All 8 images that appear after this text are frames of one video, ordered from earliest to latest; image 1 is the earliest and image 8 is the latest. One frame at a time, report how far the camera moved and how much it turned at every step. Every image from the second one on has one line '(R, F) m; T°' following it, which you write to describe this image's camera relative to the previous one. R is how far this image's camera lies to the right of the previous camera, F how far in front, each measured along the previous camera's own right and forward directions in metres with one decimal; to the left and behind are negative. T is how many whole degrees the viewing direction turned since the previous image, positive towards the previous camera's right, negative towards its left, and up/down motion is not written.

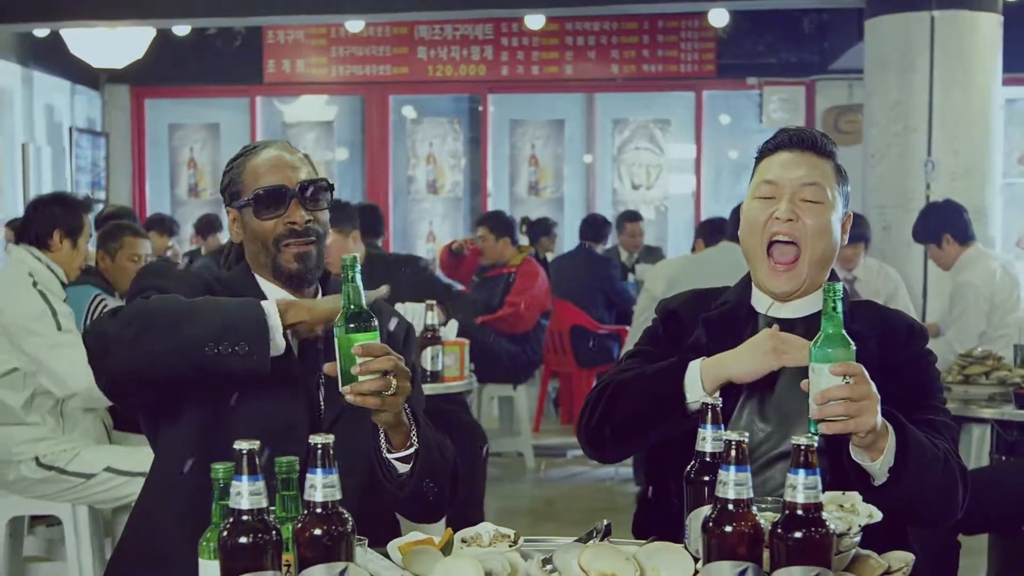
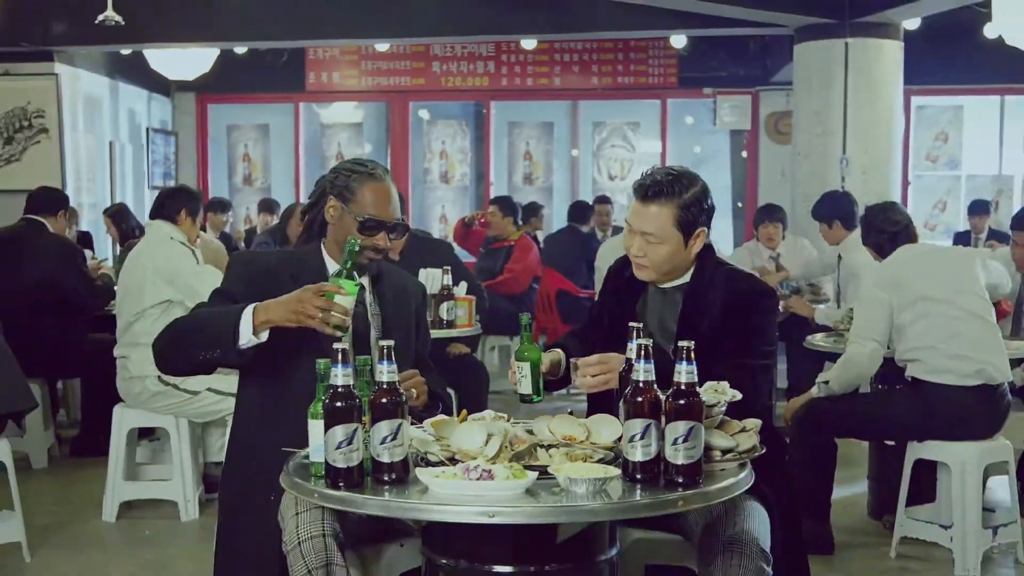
(0.0, -1.4) m; 0°
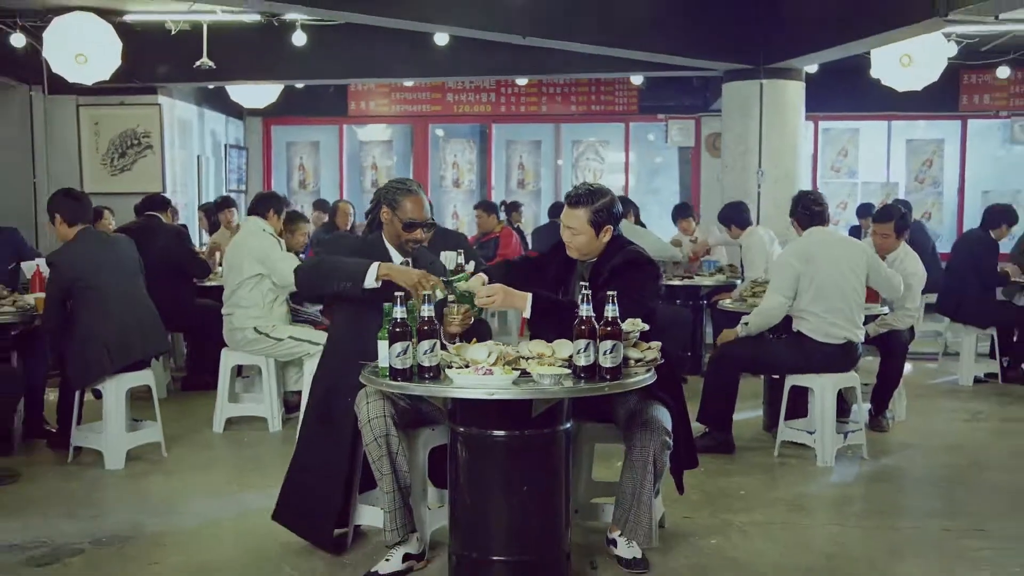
(+0.1, -2.2) m; 0°
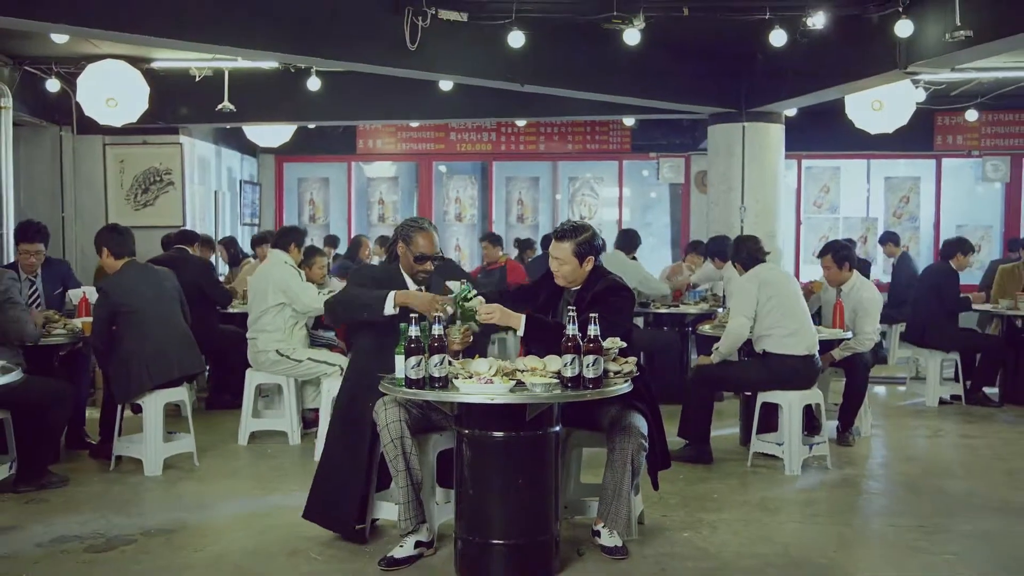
(0.0, -0.6) m; 0°
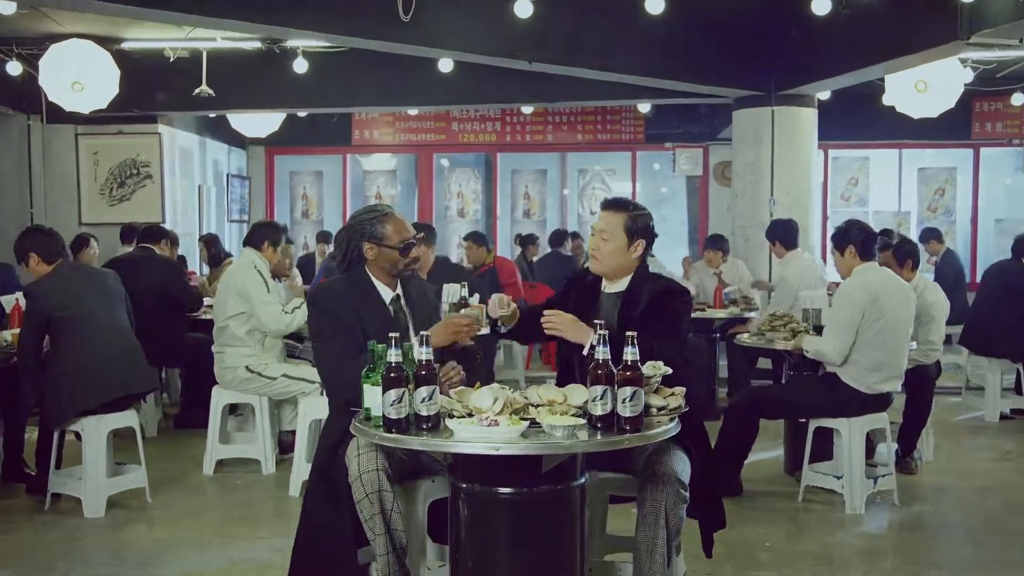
(0.0, +0.8) m; 0°
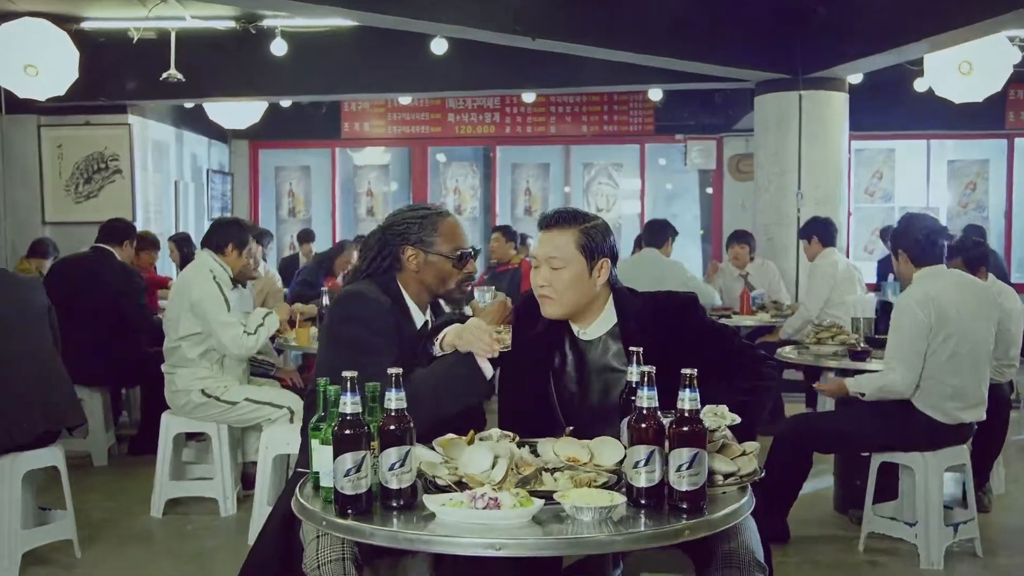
(0.0, +0.7) m; 0°
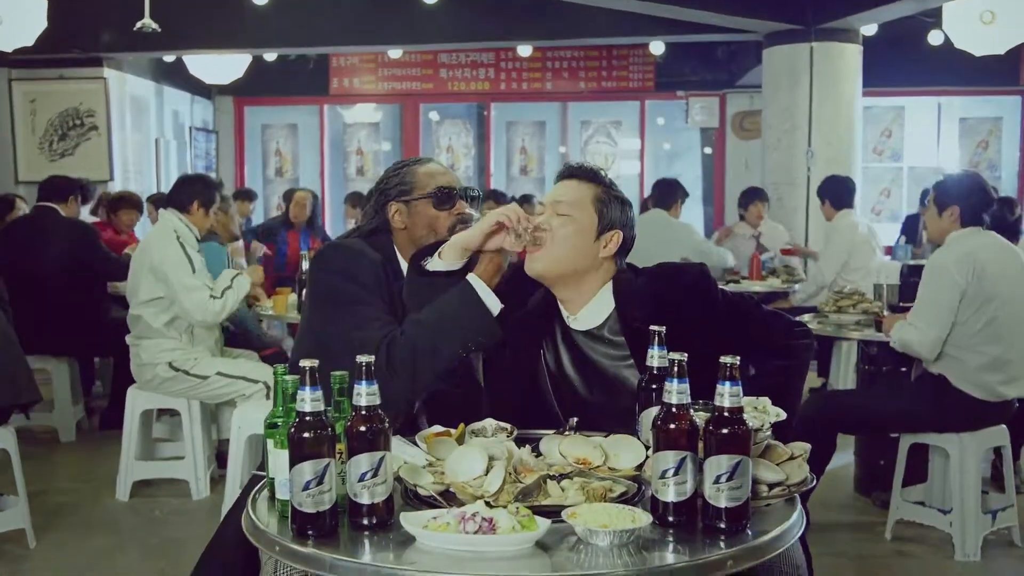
(0.0, +0.3) m; 0°
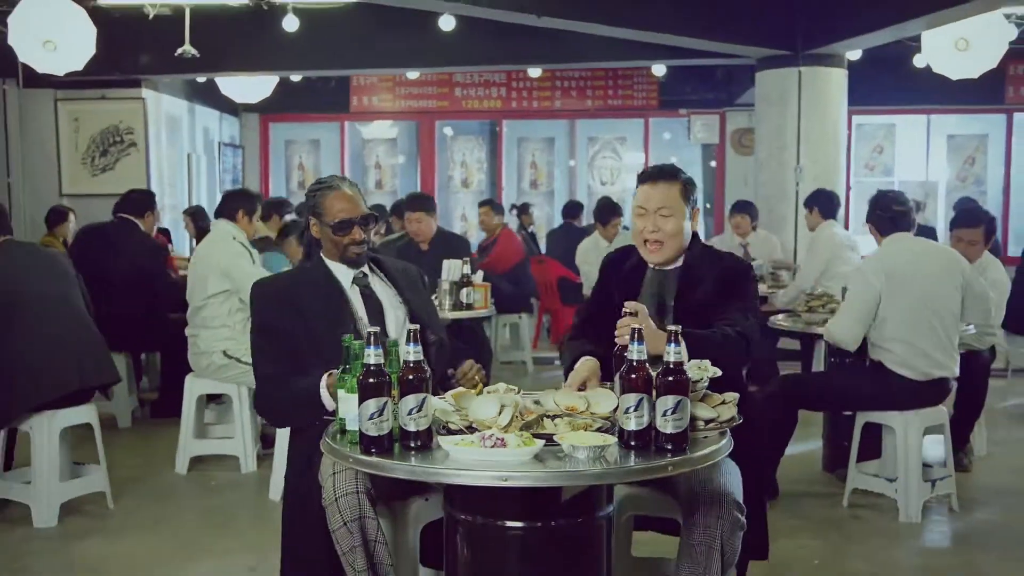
(0.0, -0.5) m; -1°
